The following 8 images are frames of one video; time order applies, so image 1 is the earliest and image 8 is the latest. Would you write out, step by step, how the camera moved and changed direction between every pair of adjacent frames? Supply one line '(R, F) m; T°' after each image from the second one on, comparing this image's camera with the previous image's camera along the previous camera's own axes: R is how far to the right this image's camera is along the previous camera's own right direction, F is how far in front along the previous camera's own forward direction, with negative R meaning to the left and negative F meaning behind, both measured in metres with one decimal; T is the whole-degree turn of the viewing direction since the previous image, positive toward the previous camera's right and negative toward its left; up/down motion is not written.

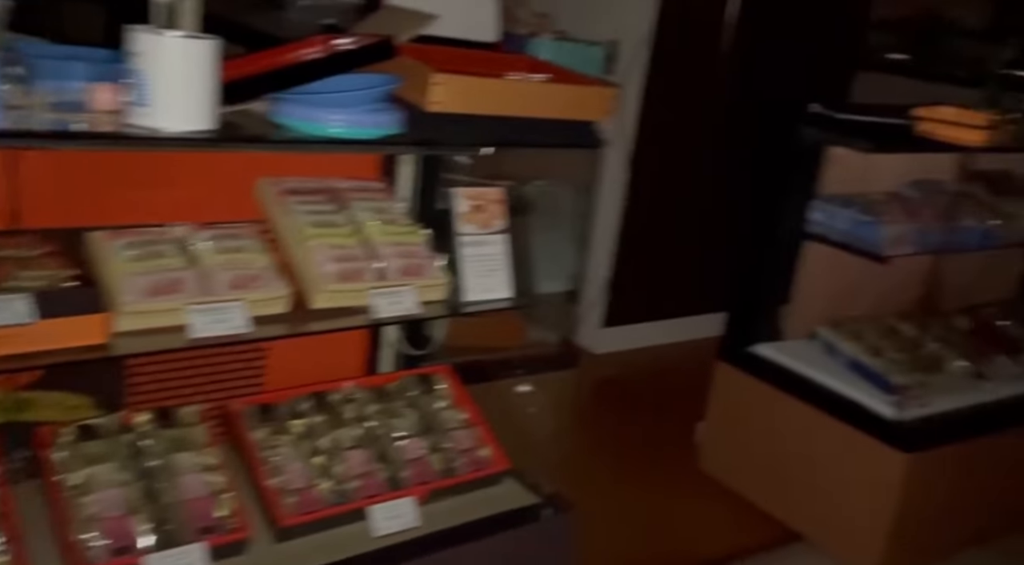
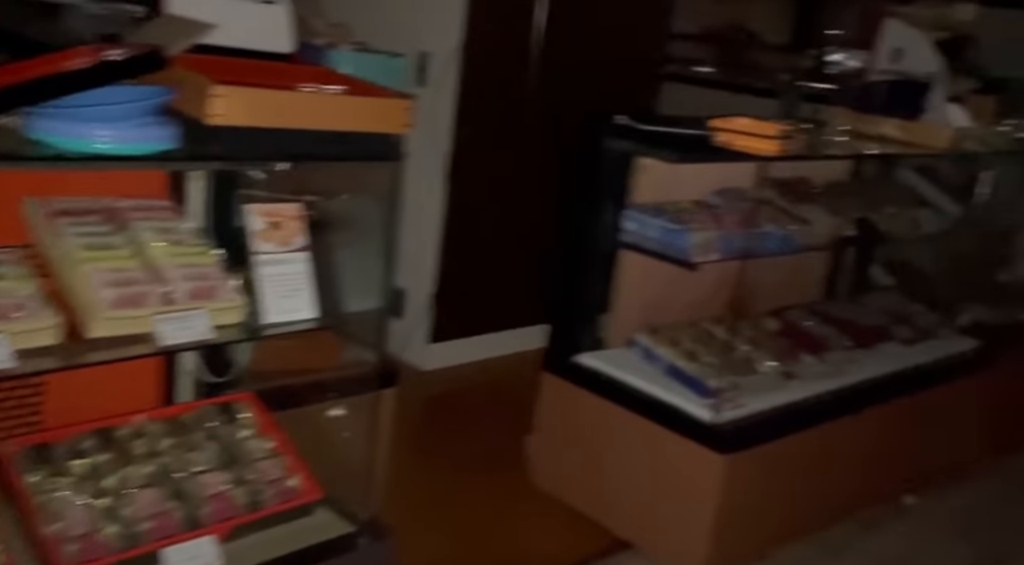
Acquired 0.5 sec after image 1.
(+0.1, 0.0) m; +9°
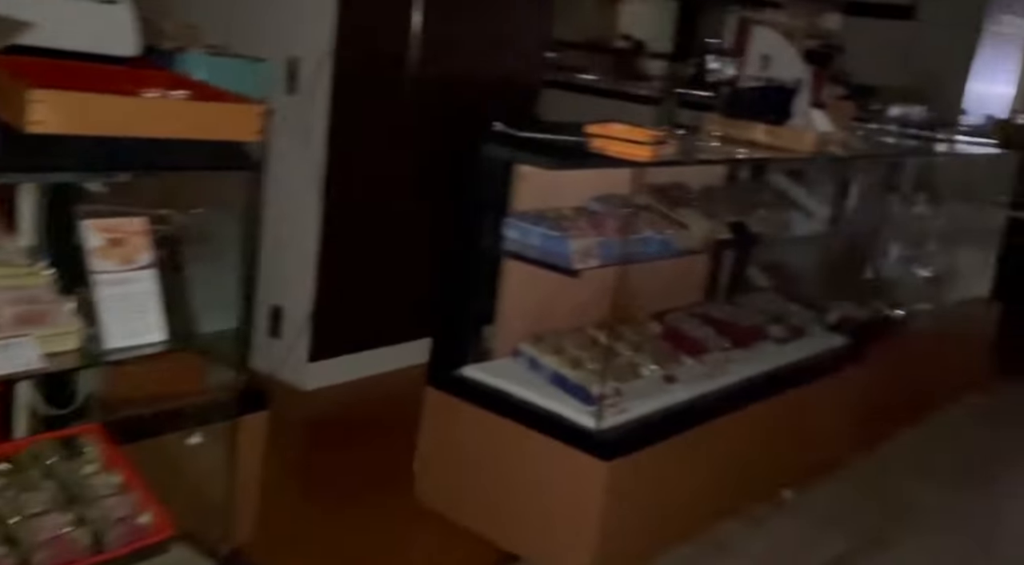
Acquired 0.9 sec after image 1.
(0.0, 0.0) m; +6°
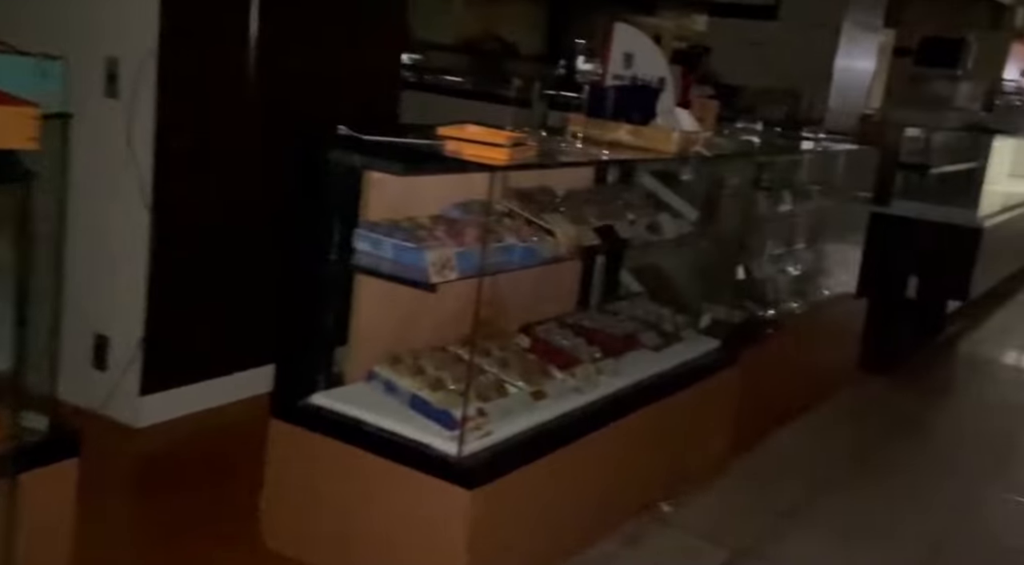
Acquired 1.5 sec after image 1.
(+0.1, +0.1) m; +7°
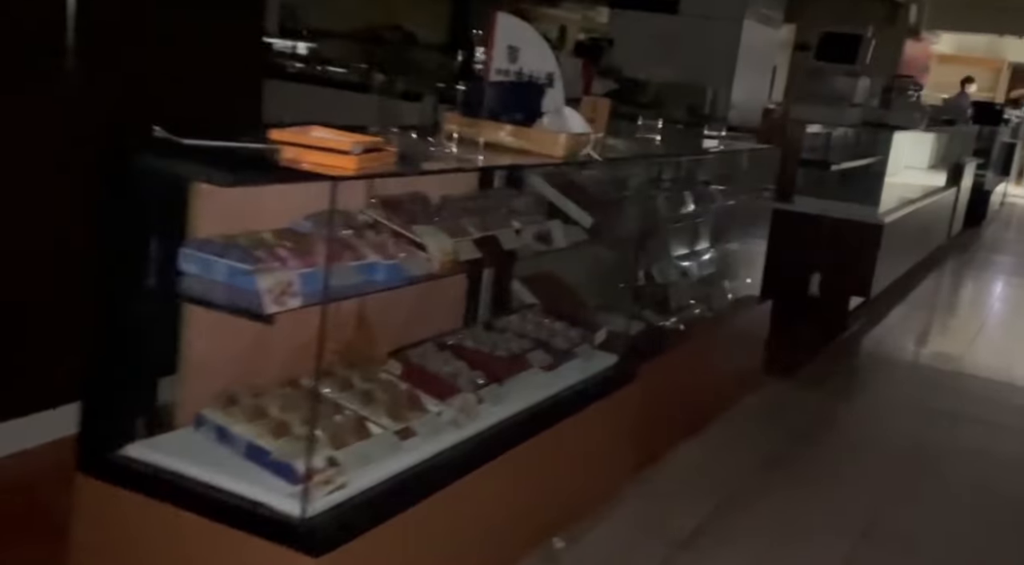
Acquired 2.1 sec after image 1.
(+0.1, +0.3) m; +5°
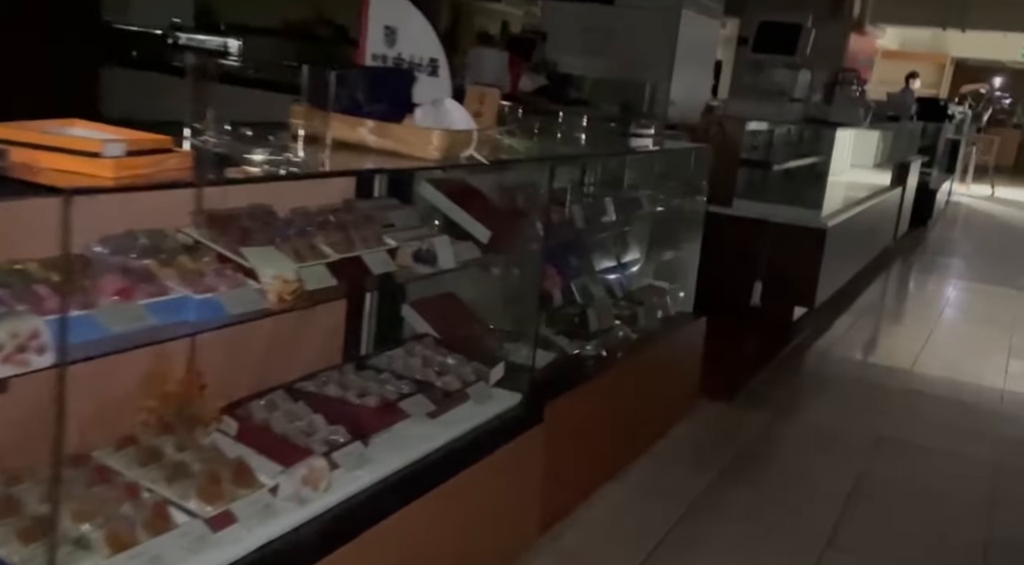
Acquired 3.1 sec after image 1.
(+0.2, +0.4) m; +3°
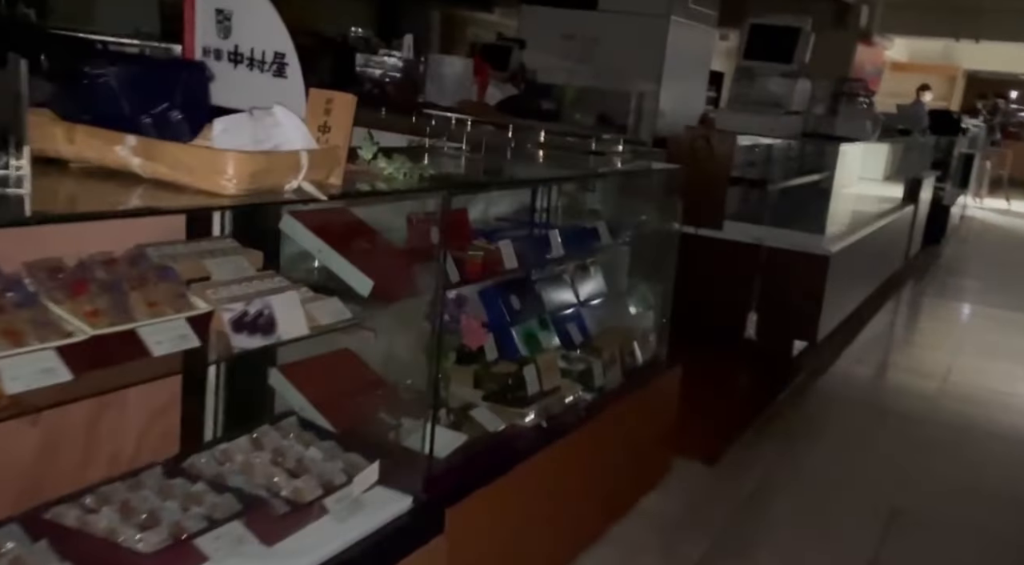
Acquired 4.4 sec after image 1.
(+0.2, +0.6) m; -1°
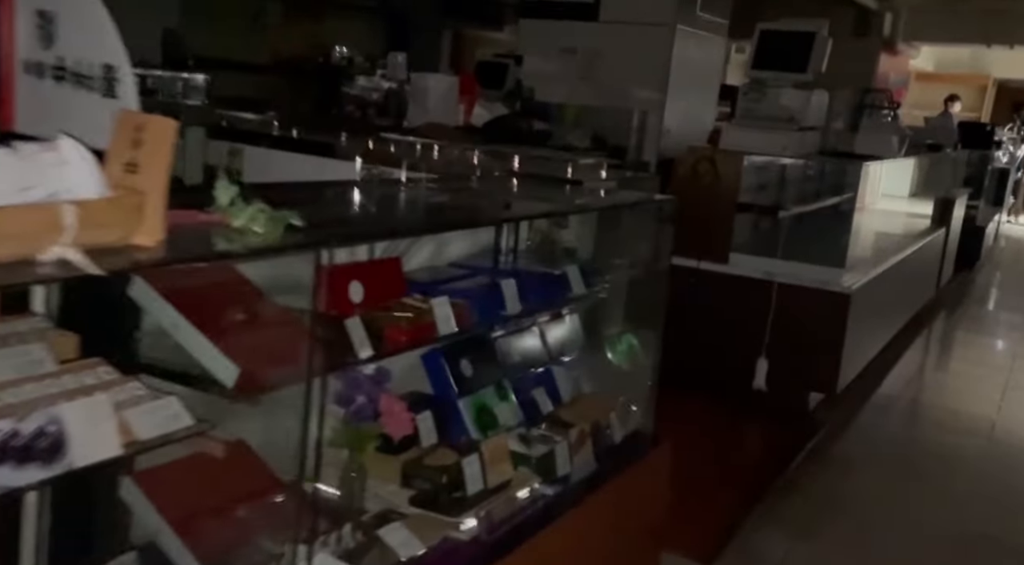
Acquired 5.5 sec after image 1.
(+0.2, +0.4) m; -1°
